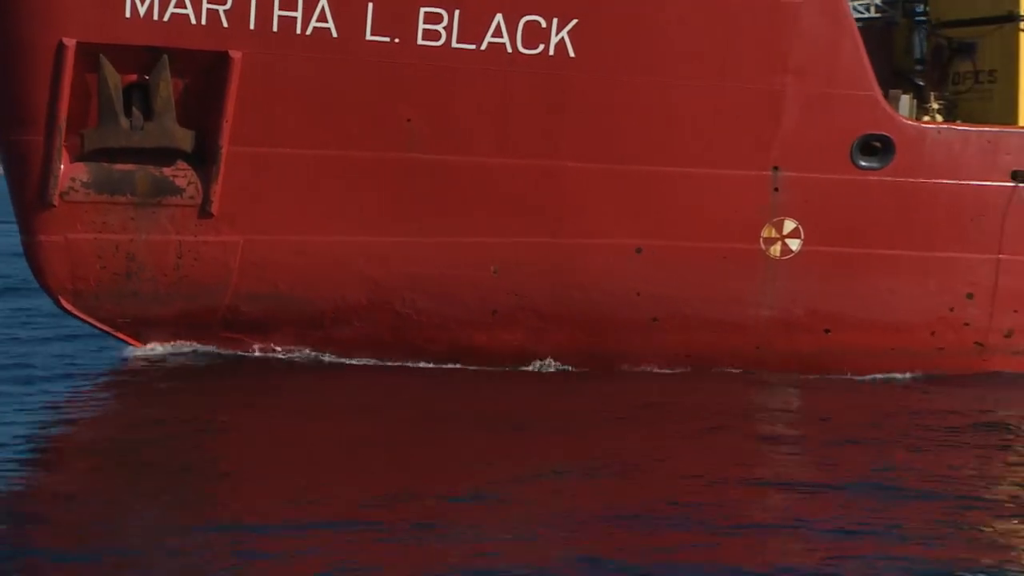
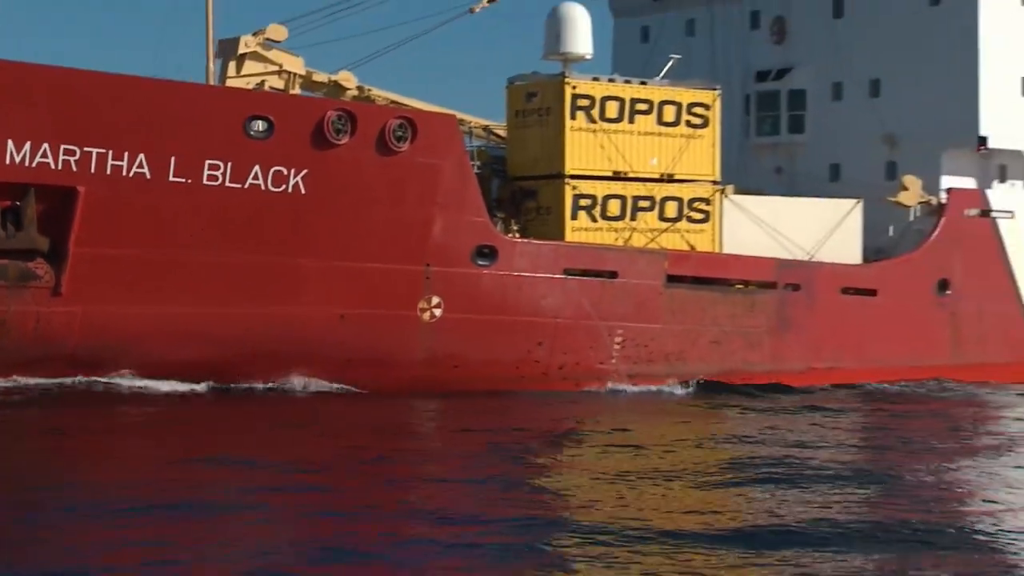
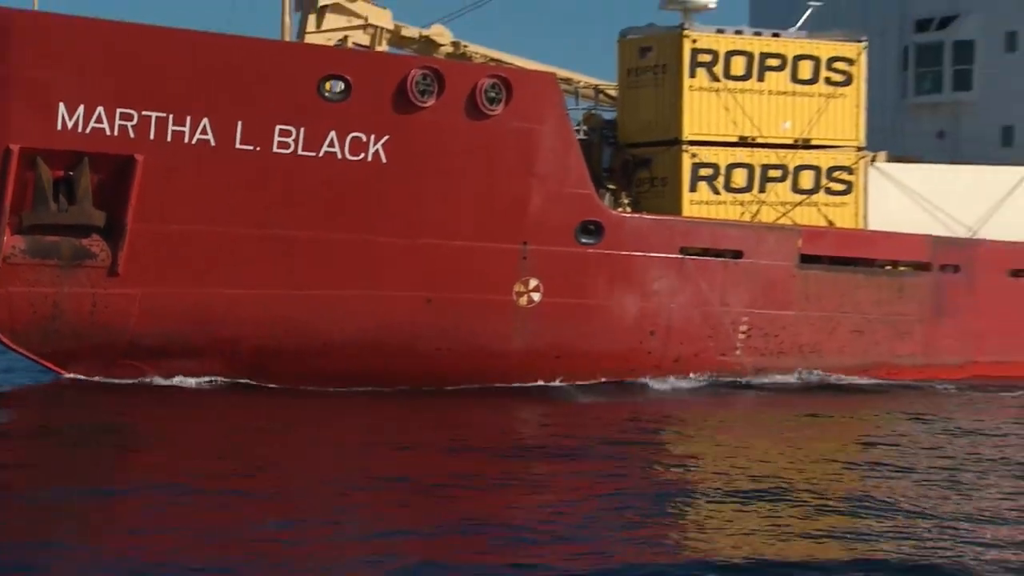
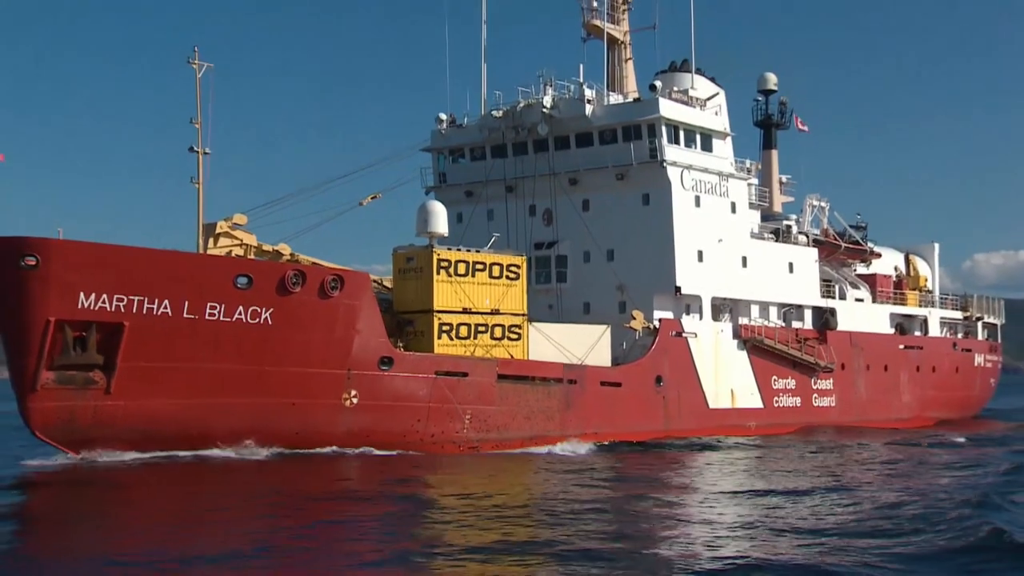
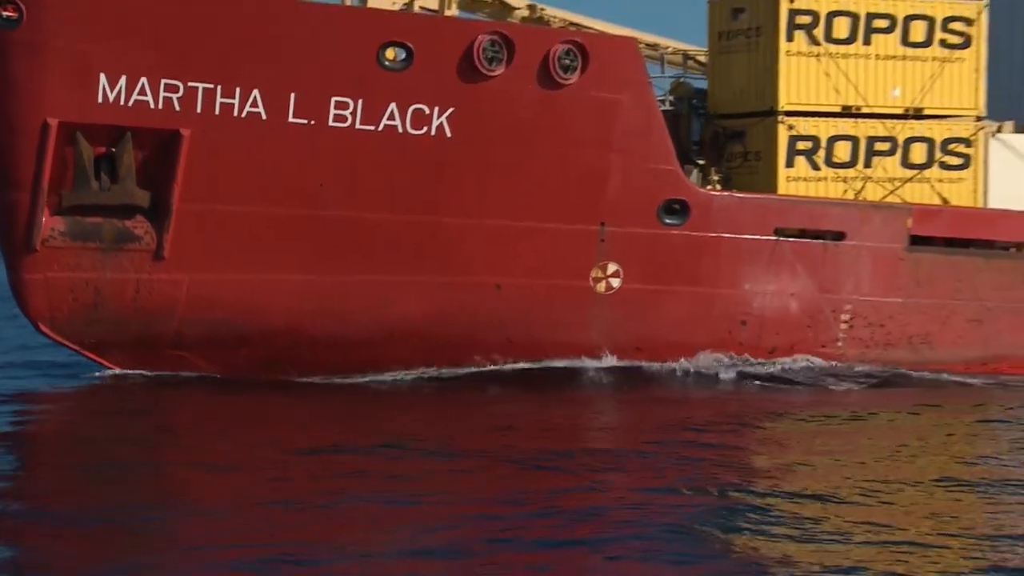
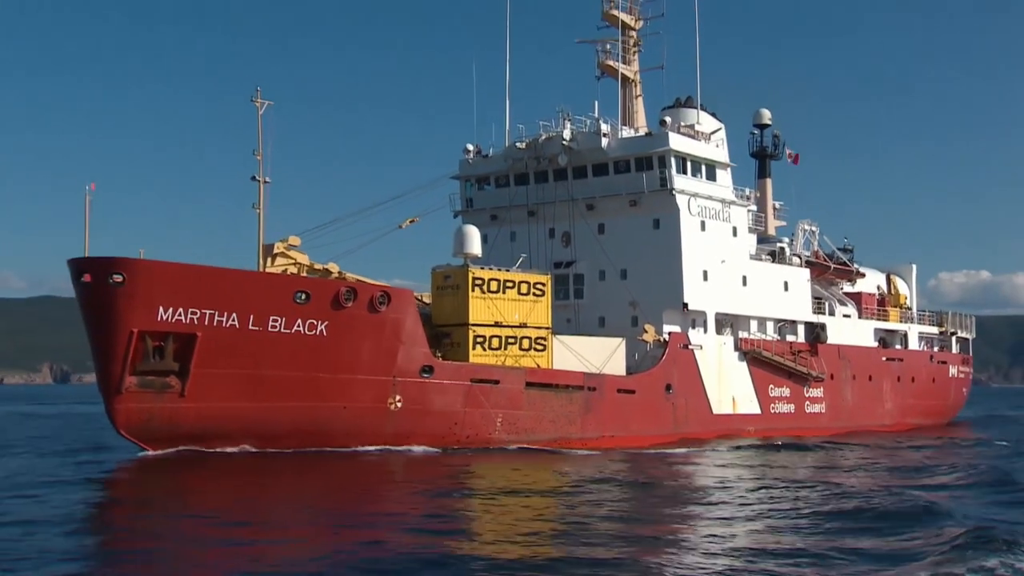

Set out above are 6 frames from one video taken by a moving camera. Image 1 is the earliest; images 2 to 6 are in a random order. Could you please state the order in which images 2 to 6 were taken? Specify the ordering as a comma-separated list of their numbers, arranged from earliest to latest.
5, 3, 2, 4, 6
